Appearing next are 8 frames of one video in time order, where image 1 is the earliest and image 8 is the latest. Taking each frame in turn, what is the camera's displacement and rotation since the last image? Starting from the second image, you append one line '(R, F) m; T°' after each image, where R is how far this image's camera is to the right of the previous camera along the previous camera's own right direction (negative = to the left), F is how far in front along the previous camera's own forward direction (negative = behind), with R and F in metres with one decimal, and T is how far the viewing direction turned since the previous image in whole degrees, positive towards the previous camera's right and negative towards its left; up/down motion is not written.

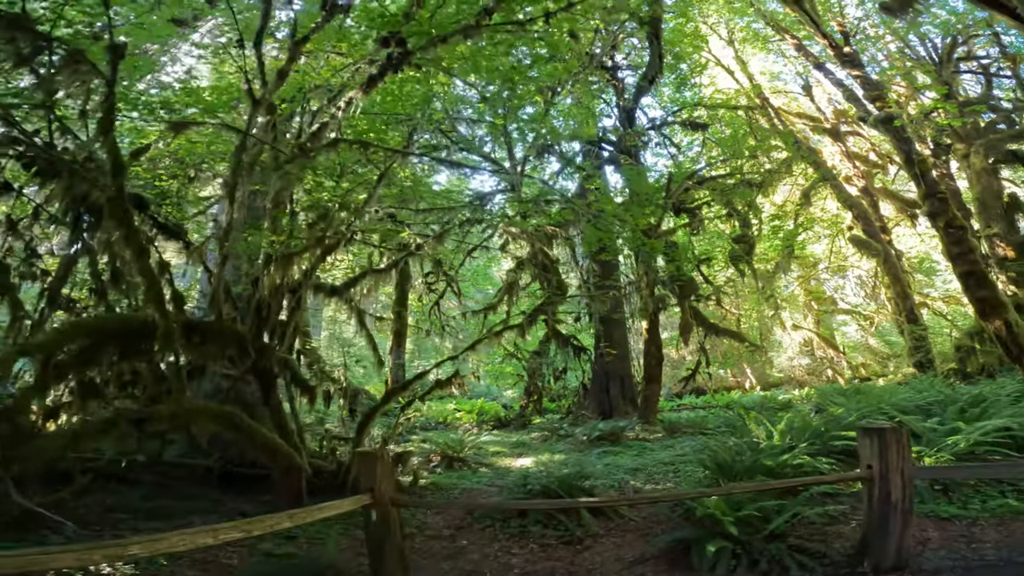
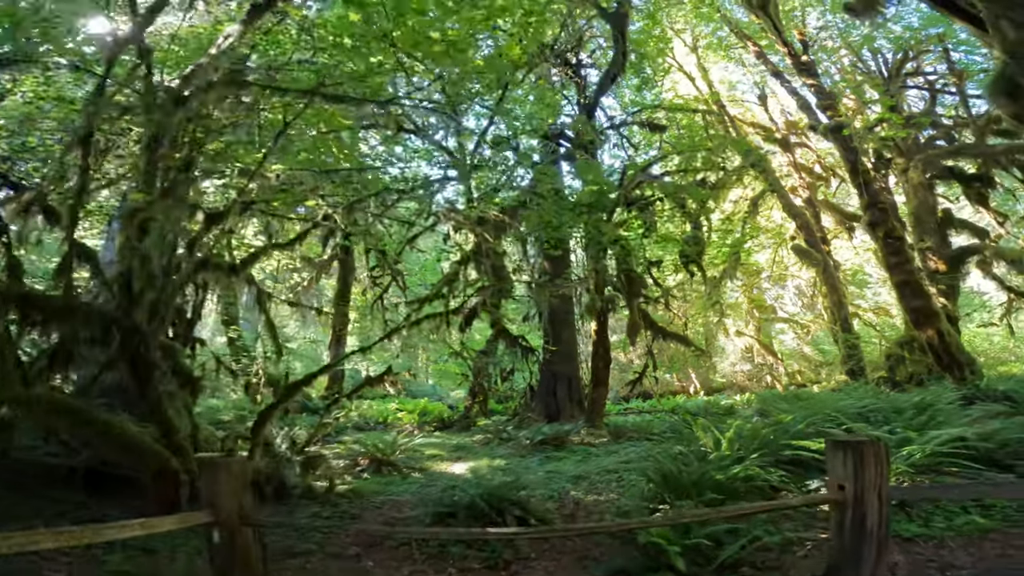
(+0.2, +0.5) m; +5°
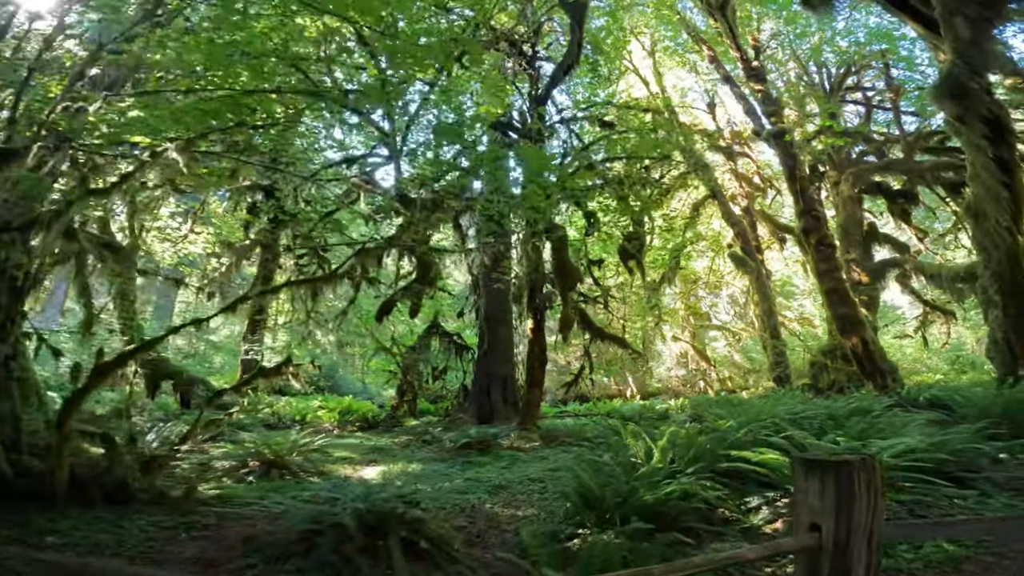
(+0.3, +0.7) m; +6°
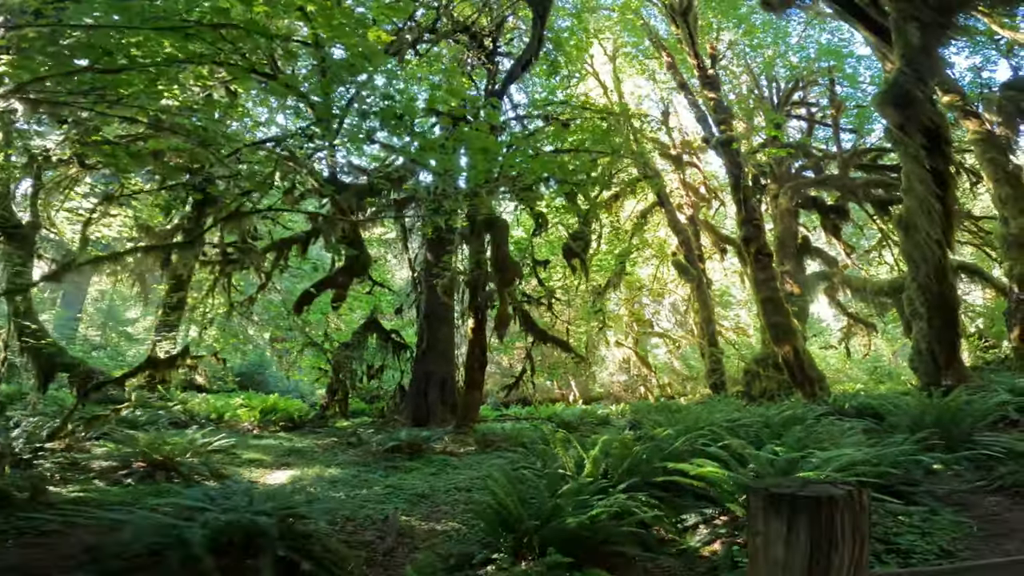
(+0.2, +0.4) m; +6°
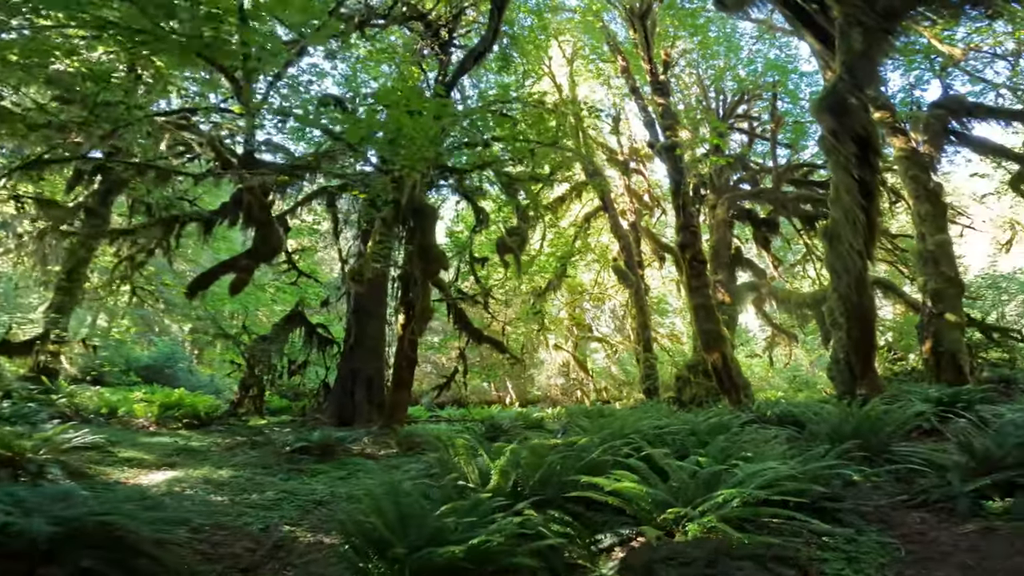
(+0.2, +0.4) m; +6°
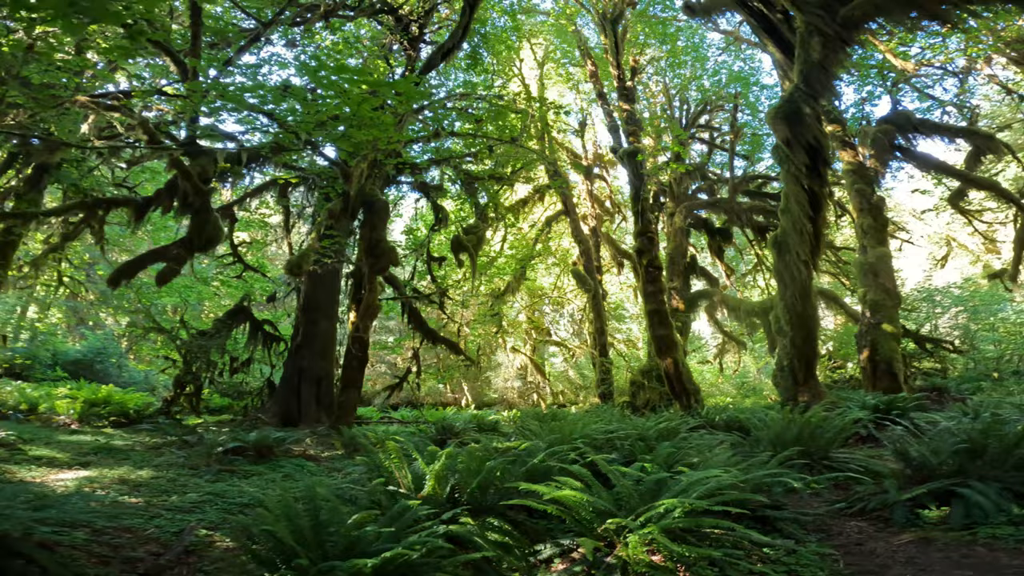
(+0.1, +0.2) m; +4°
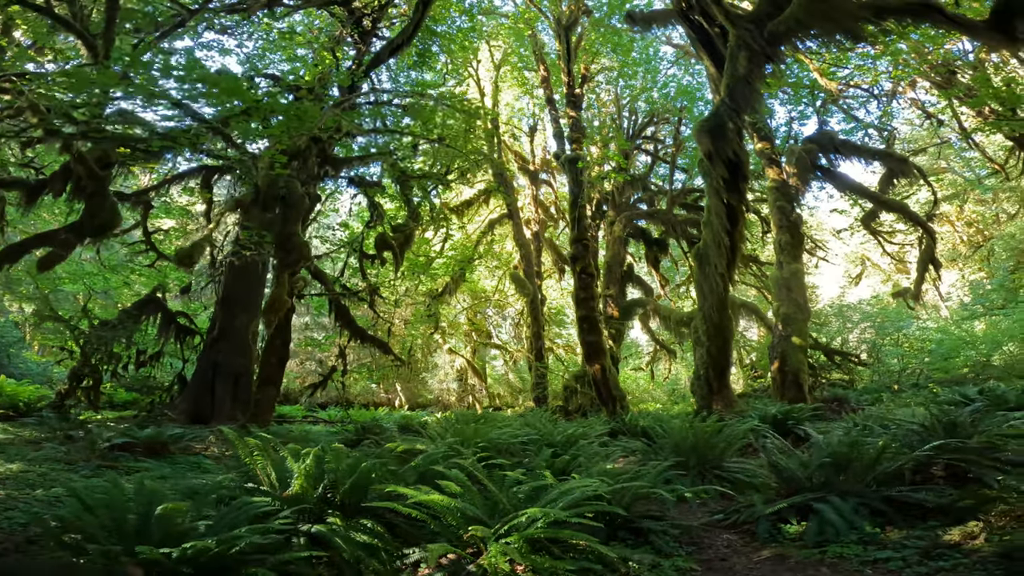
(+0.4, +0.1) m; +6°
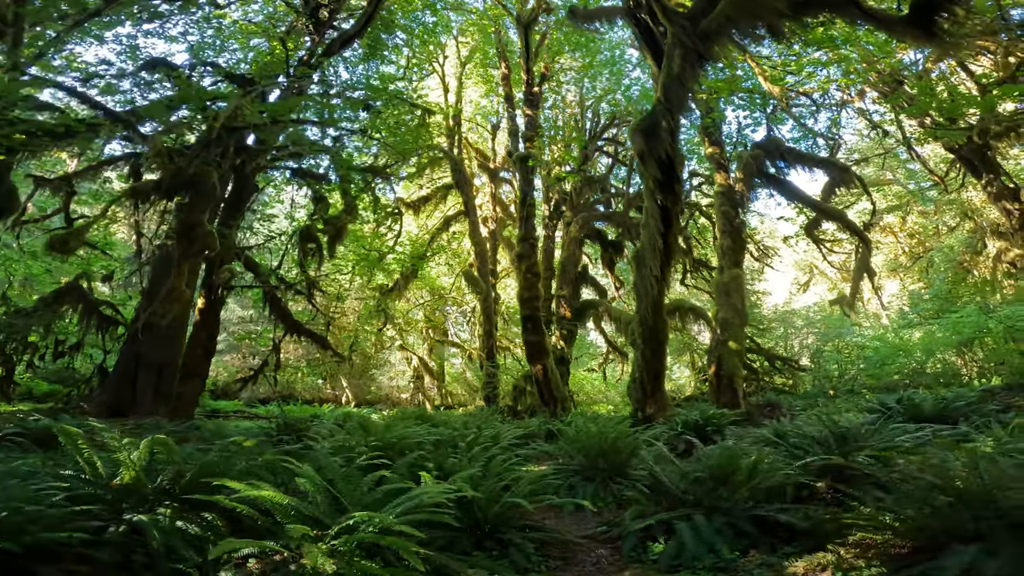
(+0.5, +0.2) m; +4°
